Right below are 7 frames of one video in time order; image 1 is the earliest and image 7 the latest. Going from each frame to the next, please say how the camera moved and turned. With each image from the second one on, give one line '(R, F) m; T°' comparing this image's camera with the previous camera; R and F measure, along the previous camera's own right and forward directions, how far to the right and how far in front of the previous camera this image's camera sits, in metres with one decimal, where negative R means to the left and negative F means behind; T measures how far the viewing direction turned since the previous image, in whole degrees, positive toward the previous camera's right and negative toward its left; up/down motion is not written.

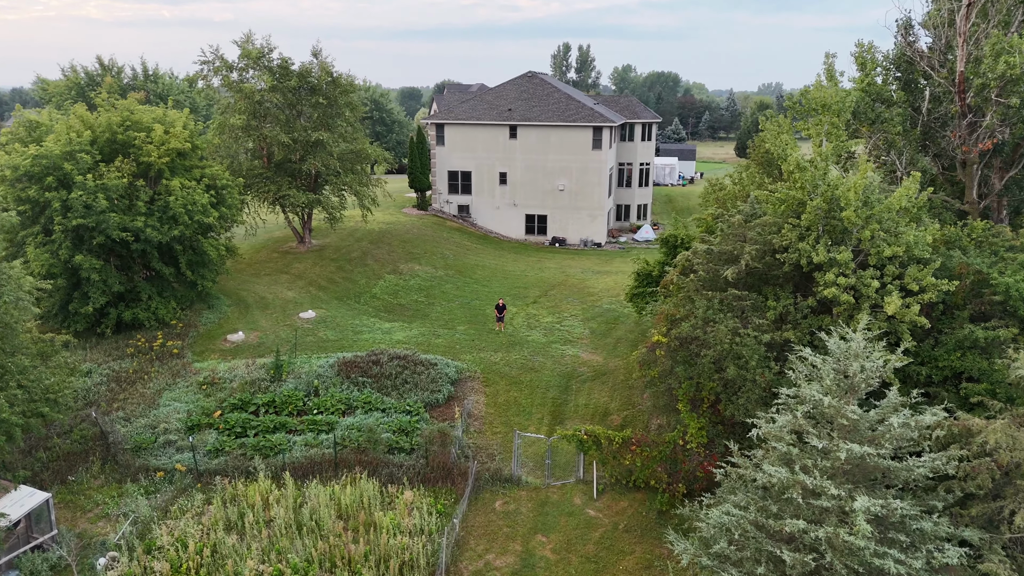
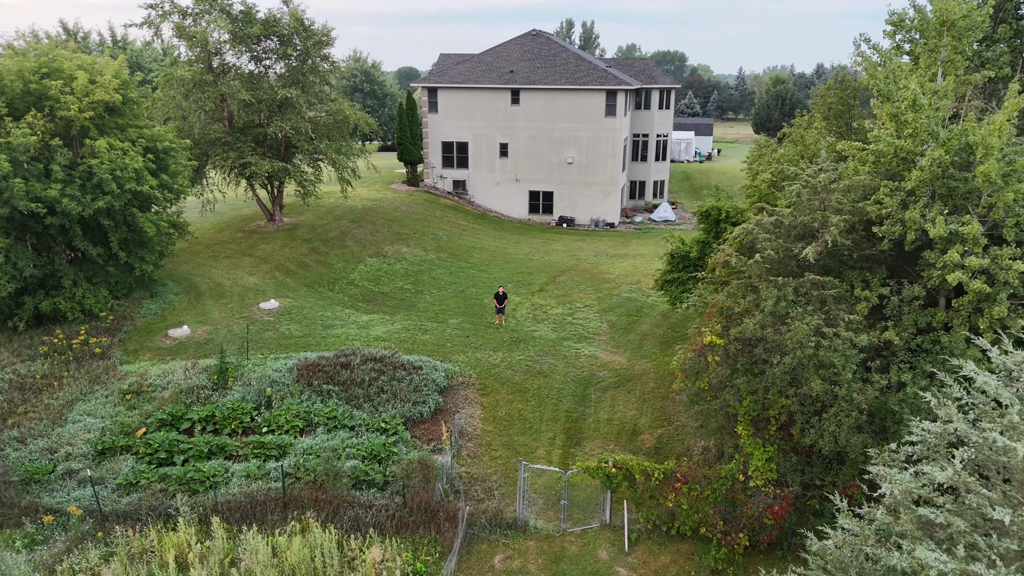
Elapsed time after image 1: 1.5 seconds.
(-0.1, +3.6) m; 0°
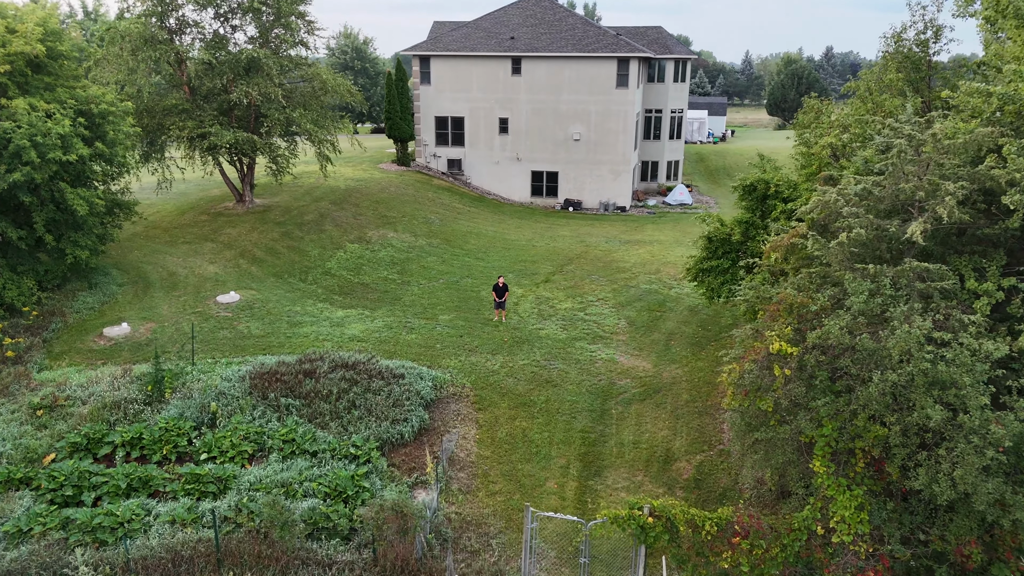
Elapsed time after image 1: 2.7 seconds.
(-0.1, +2.7) m; 0°
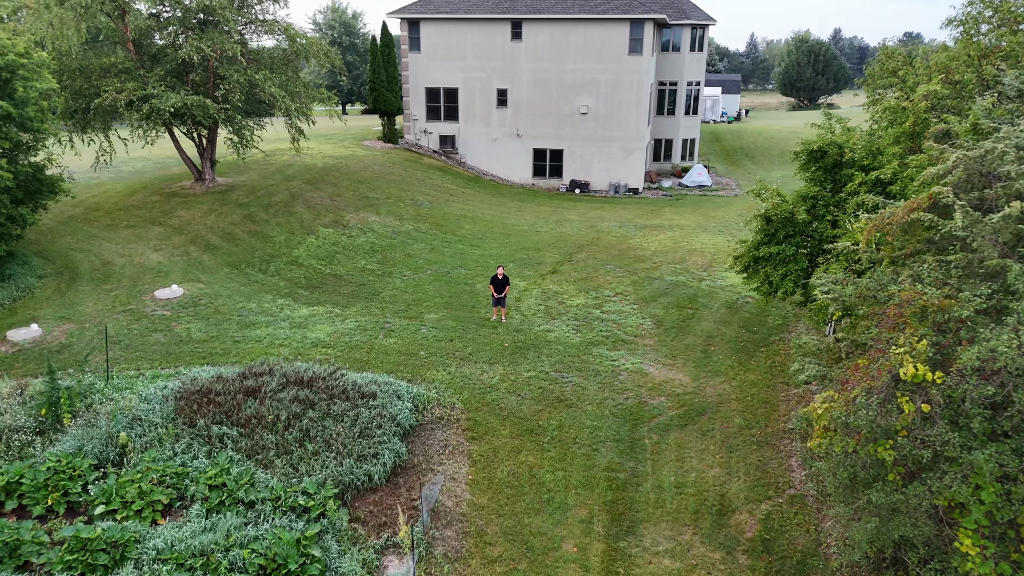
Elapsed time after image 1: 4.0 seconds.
(-0.1, +2.7) m; 0°
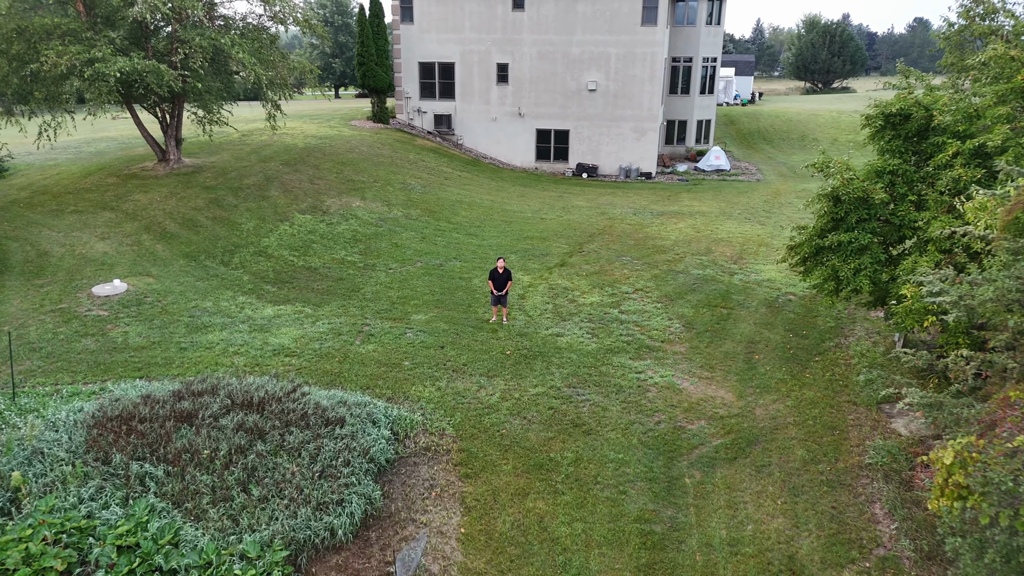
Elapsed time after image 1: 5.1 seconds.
(0.0, +1.9) m; 0°
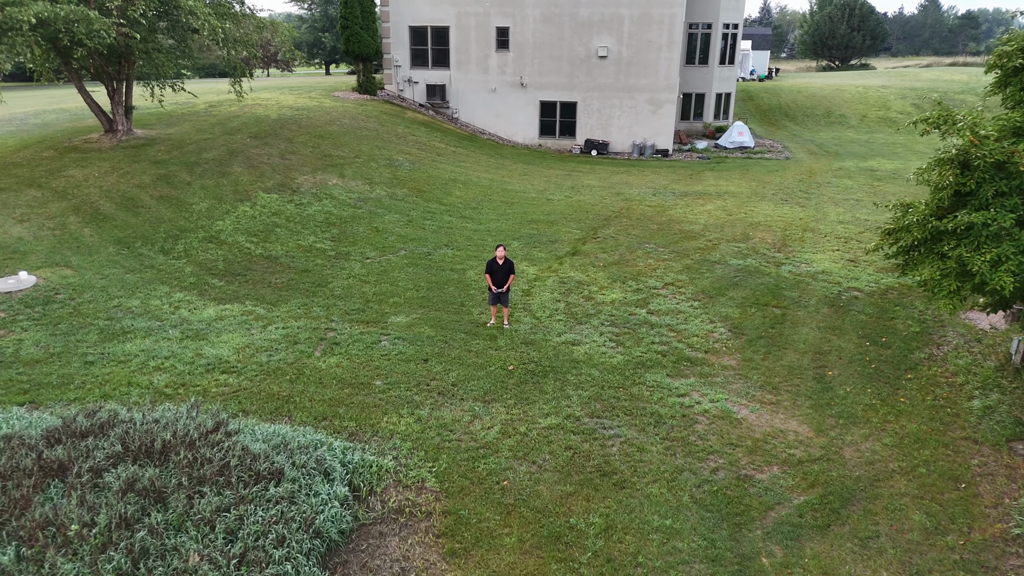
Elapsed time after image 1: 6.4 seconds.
(0.0, +2.1) m; 0°
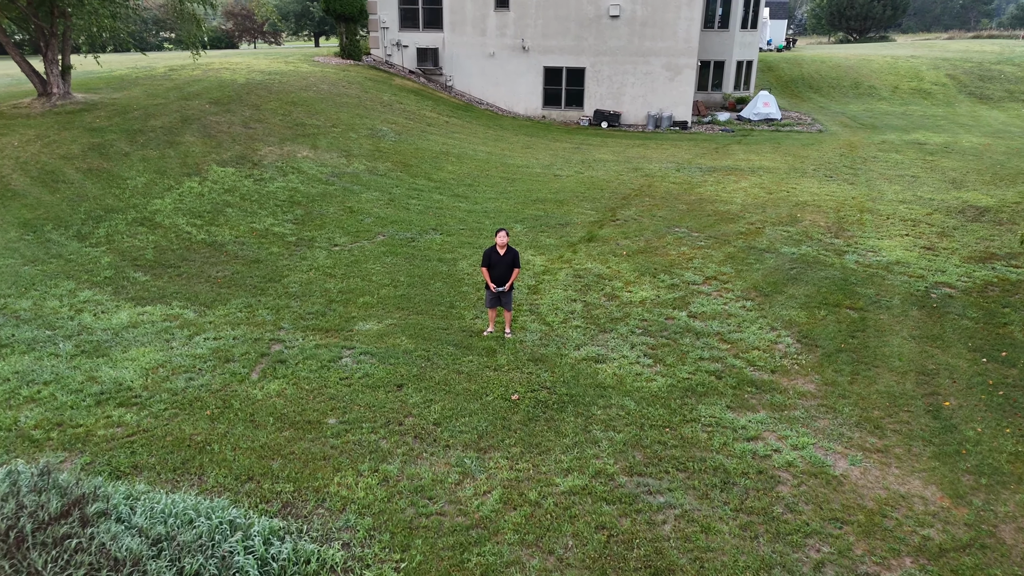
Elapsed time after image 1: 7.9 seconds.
(0.0, +1.9) m; 0°
